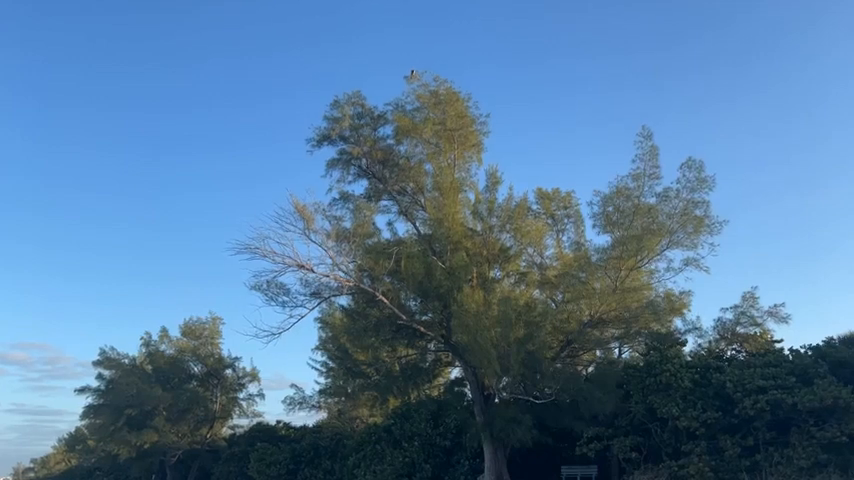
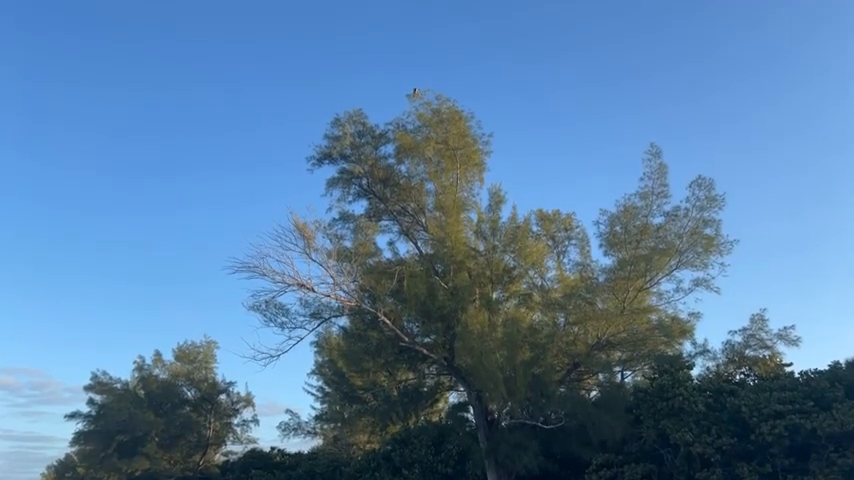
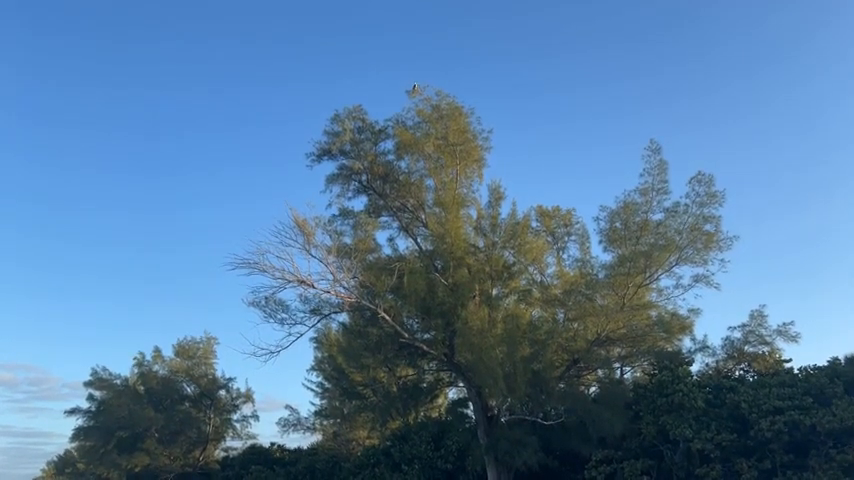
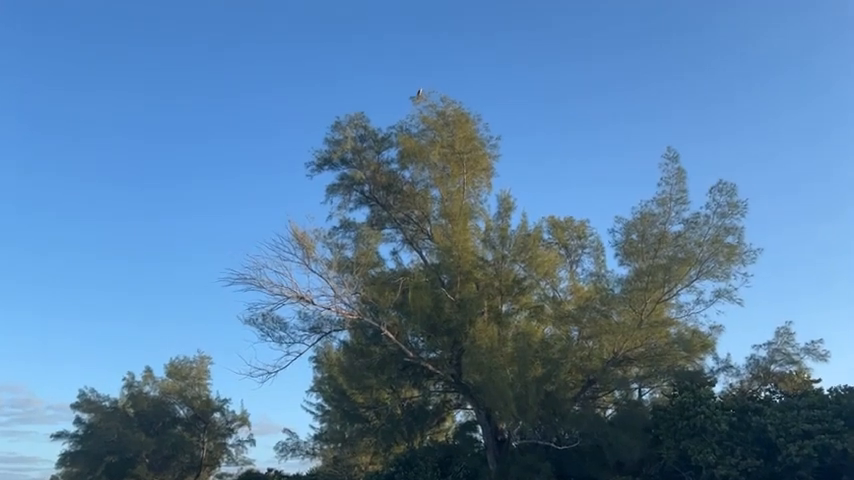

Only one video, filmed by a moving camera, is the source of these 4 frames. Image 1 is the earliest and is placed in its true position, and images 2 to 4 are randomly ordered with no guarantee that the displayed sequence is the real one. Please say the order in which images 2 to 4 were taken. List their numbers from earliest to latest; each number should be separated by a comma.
2, 3, 4
